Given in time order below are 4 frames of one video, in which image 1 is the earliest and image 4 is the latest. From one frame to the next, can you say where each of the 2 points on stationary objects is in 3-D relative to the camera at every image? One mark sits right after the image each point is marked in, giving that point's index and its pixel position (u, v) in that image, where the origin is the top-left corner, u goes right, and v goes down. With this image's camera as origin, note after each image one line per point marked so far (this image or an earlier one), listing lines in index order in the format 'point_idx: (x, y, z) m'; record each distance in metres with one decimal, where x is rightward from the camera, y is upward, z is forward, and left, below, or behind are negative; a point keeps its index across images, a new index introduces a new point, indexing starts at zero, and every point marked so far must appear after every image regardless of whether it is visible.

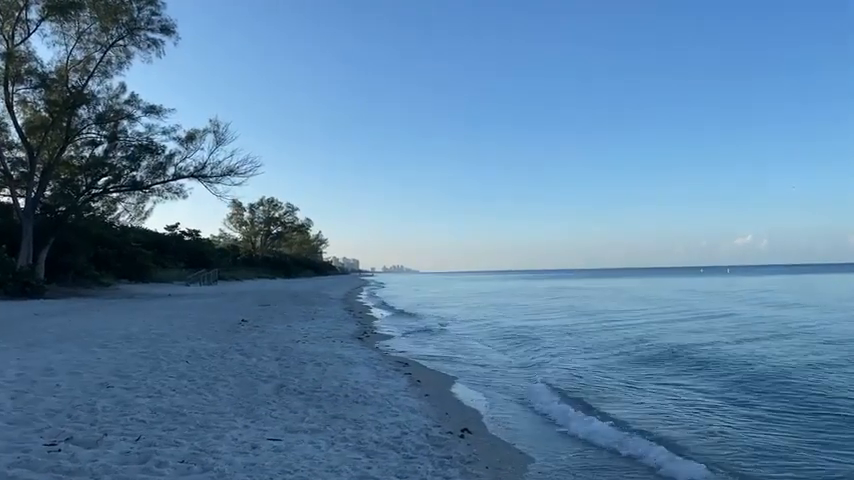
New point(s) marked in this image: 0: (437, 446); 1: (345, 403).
0: (+0.1, -2.2, +6.5) m
1: (-1.1, -2.1, +7.8) m
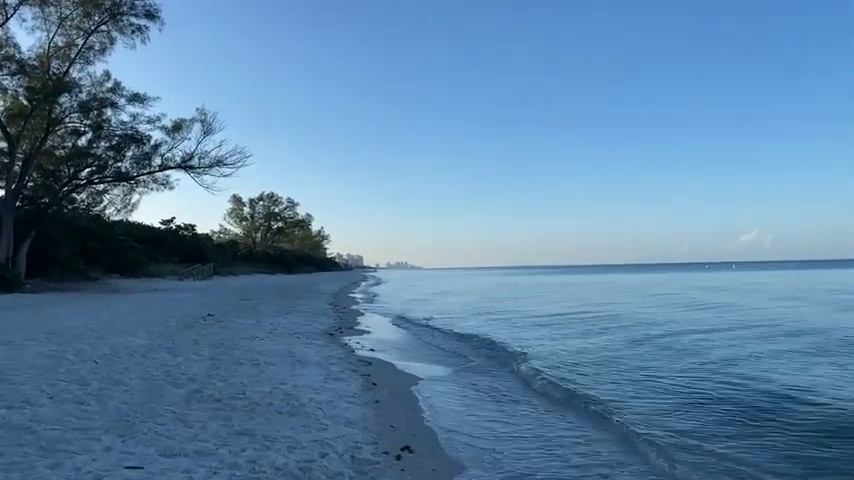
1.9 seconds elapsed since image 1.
0: (-0.6, -1.9, +5.0) m
1: (-1.7, -1.8, +6.4) m
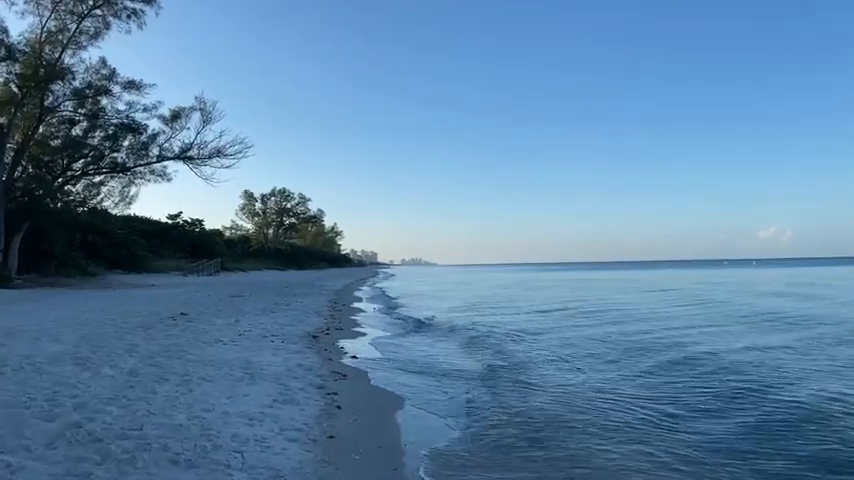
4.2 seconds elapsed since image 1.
0: (-0.9, -1.7, +3.0) m
1: (-2.0, -1.6, +4.4) m
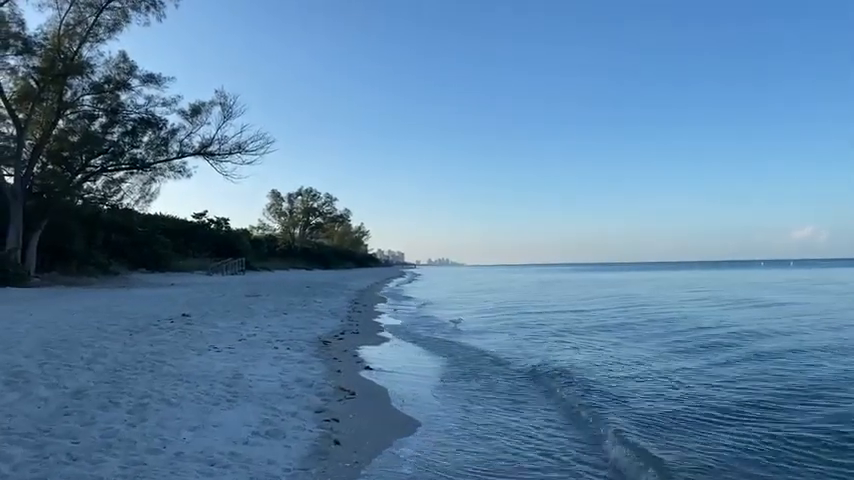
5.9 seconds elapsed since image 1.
0: (-0.8, -1.6, +1.3) m
1: (-1.9, -1.5, +2.8) m
